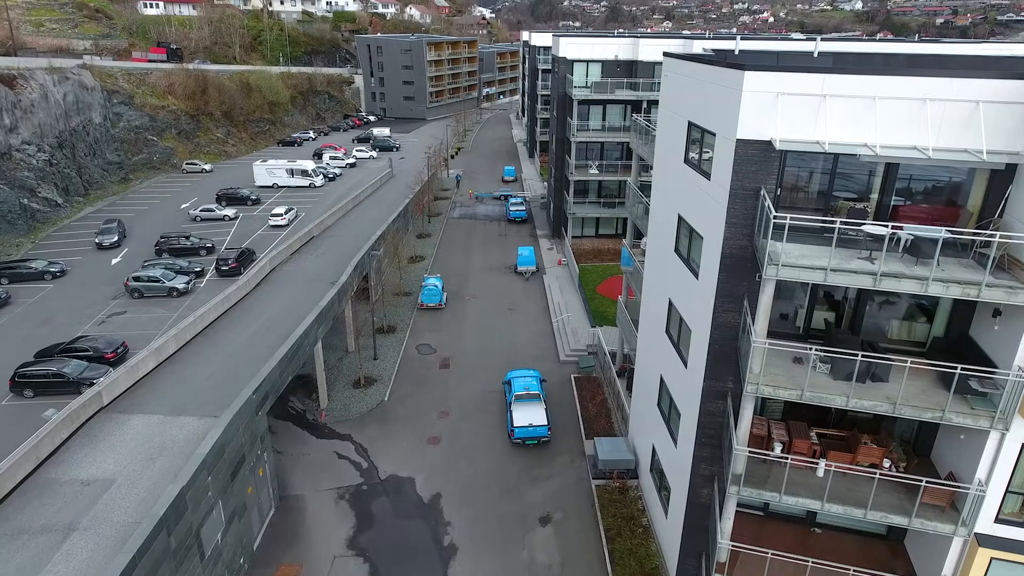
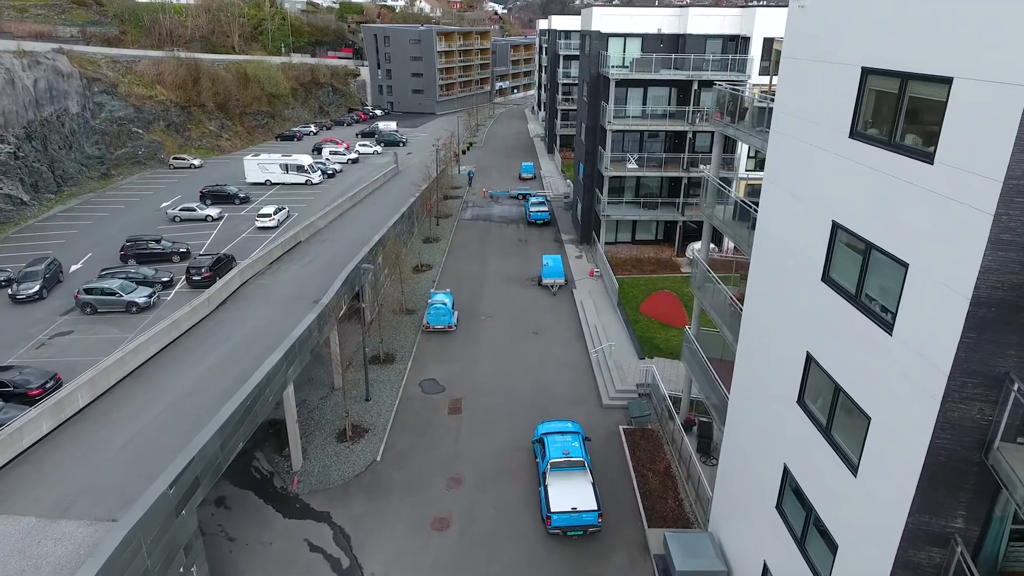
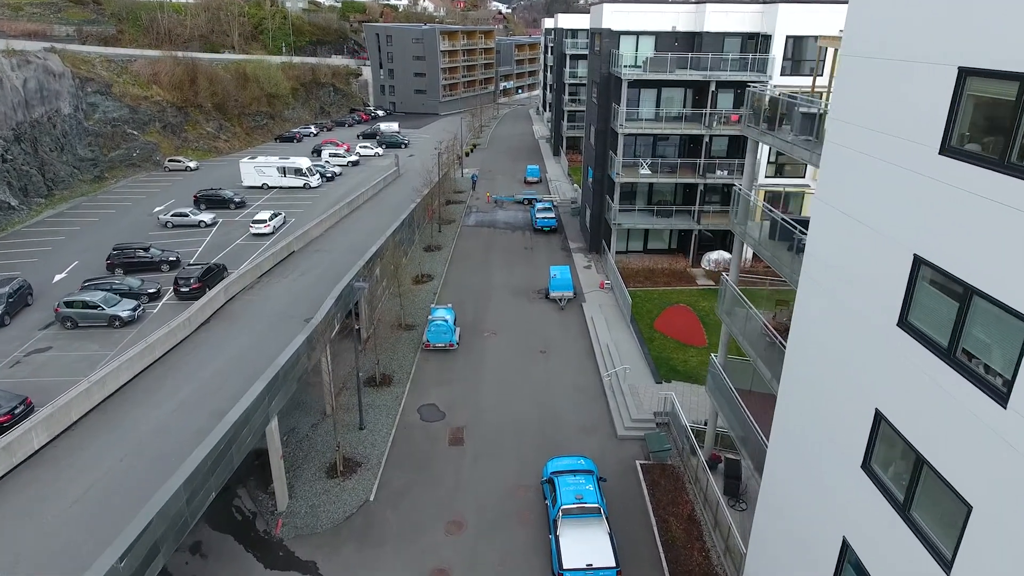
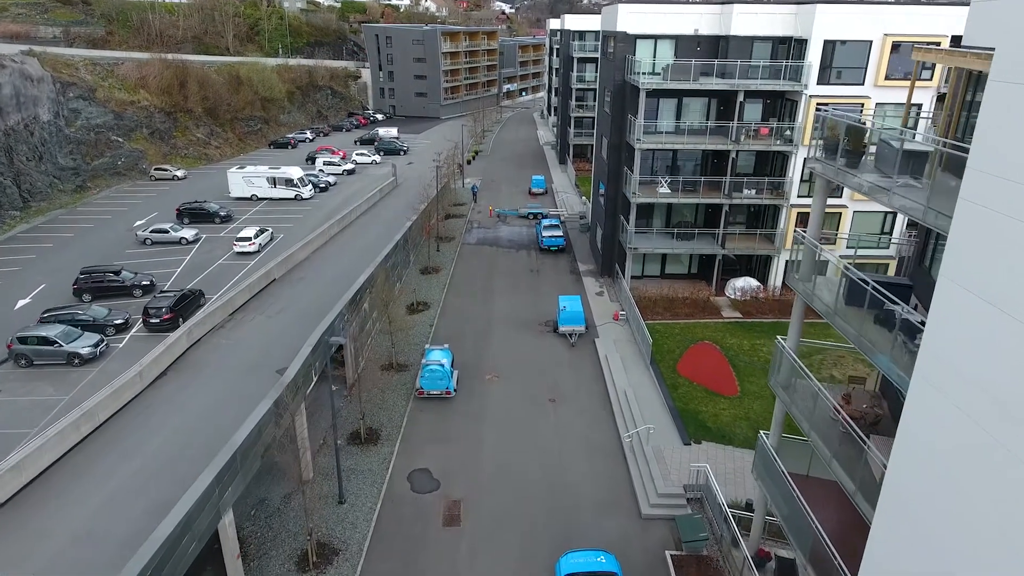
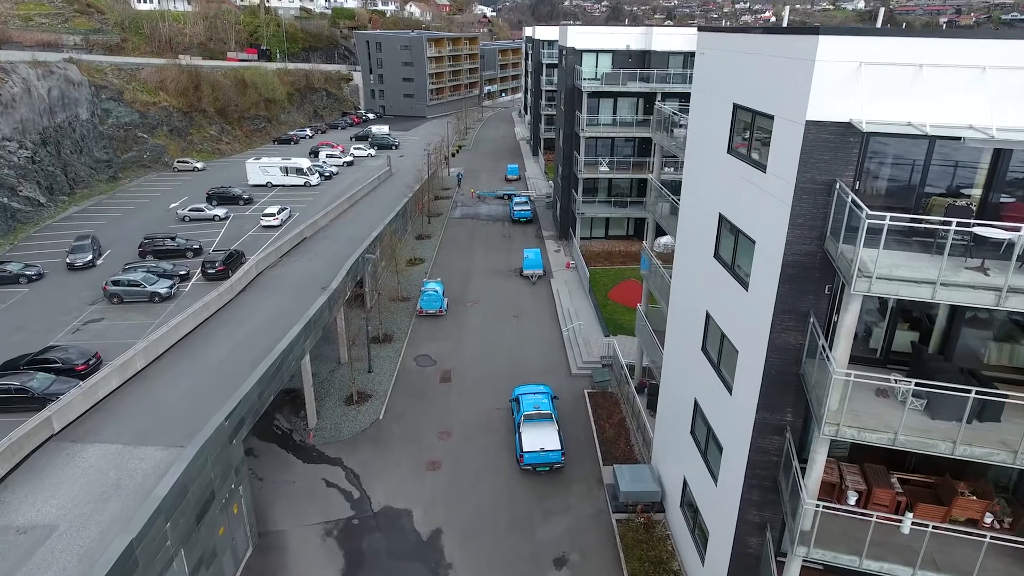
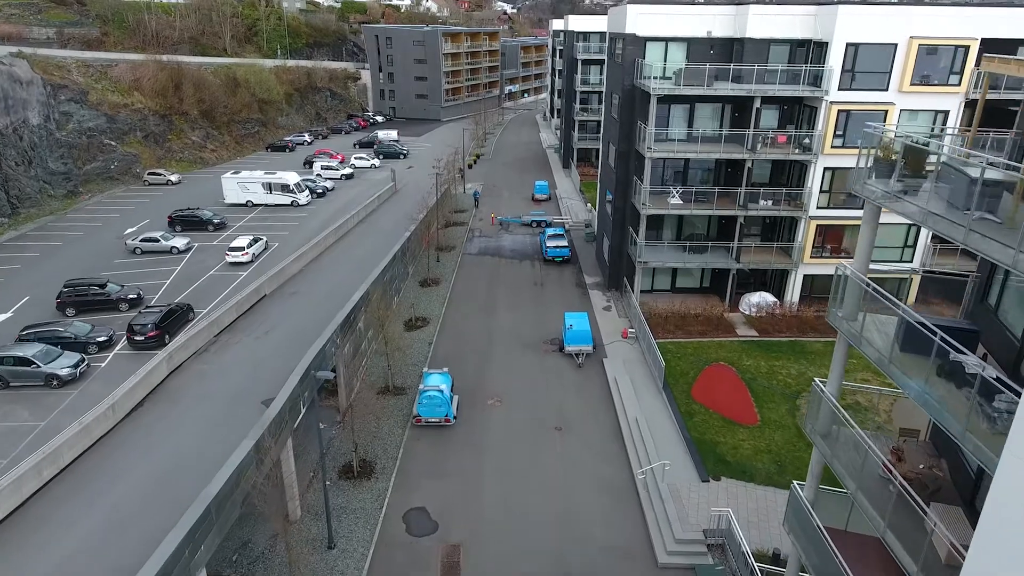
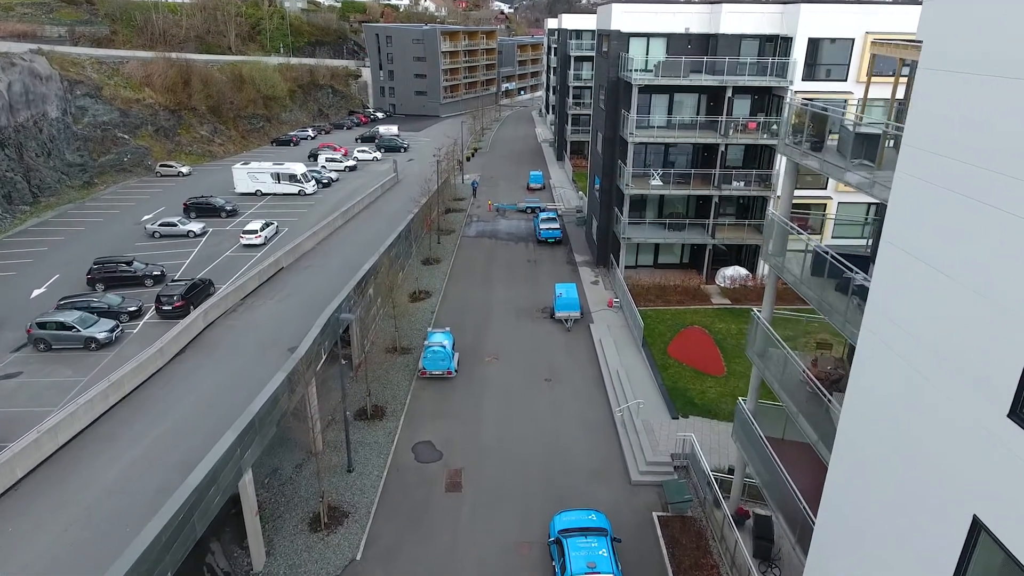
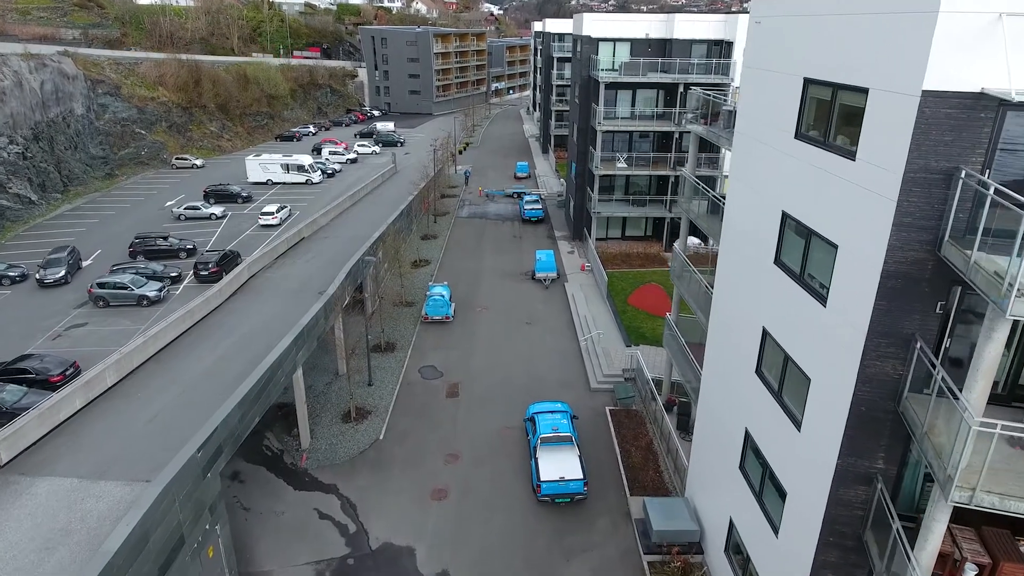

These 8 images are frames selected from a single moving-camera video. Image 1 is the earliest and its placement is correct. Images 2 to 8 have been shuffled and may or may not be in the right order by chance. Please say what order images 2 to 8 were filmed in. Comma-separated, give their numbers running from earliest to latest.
5, 8, 2, 3, 7, 4, 6
